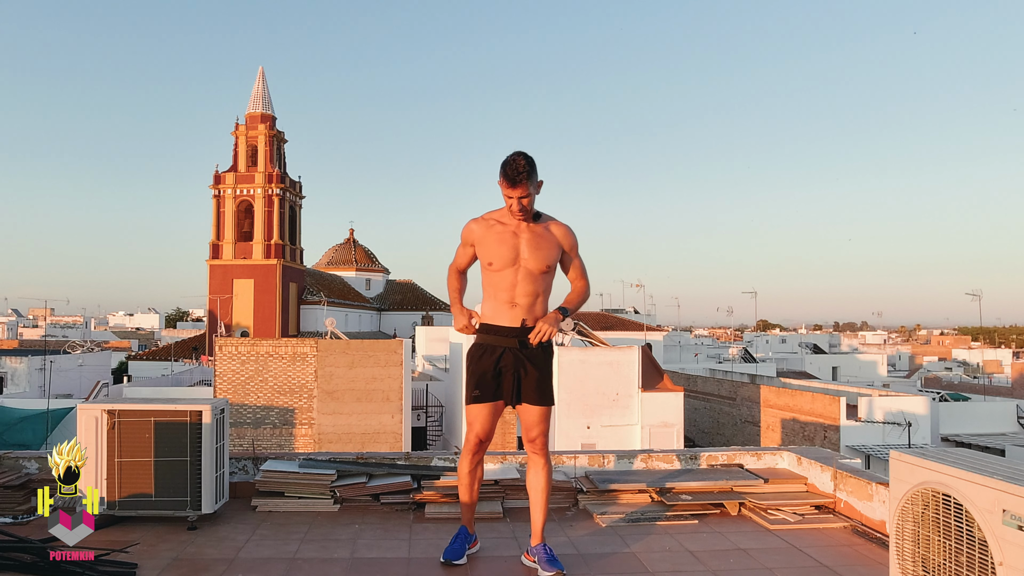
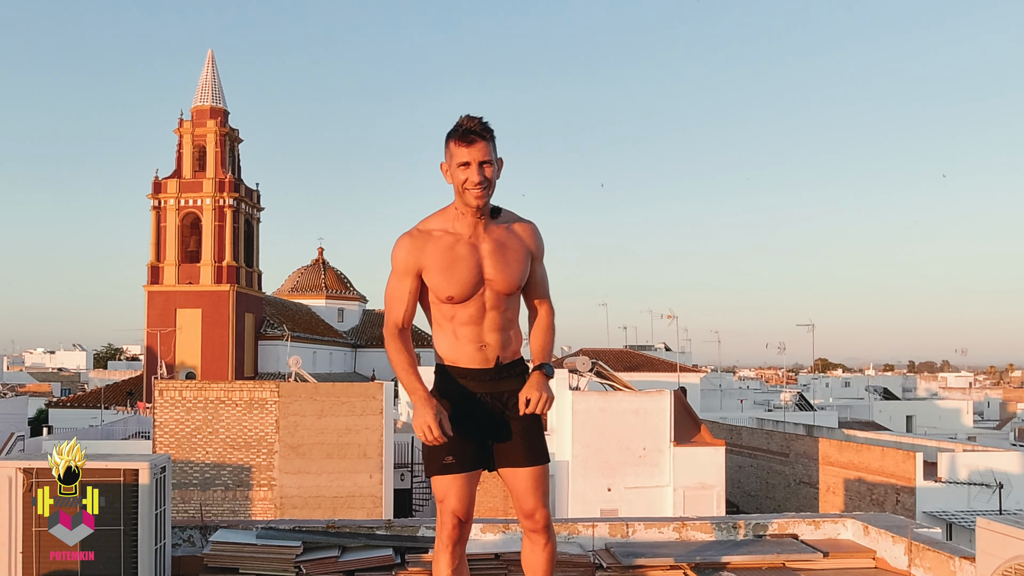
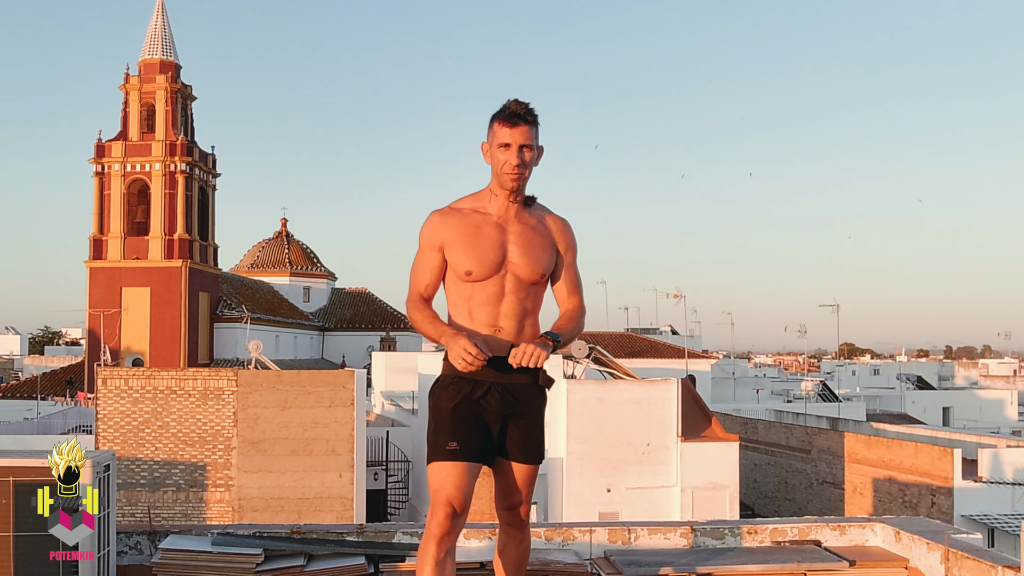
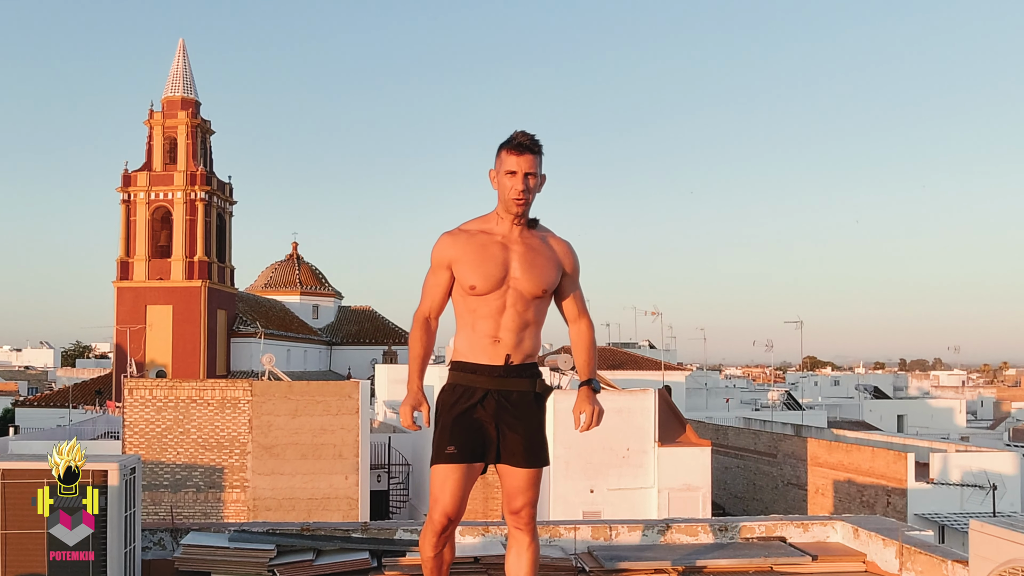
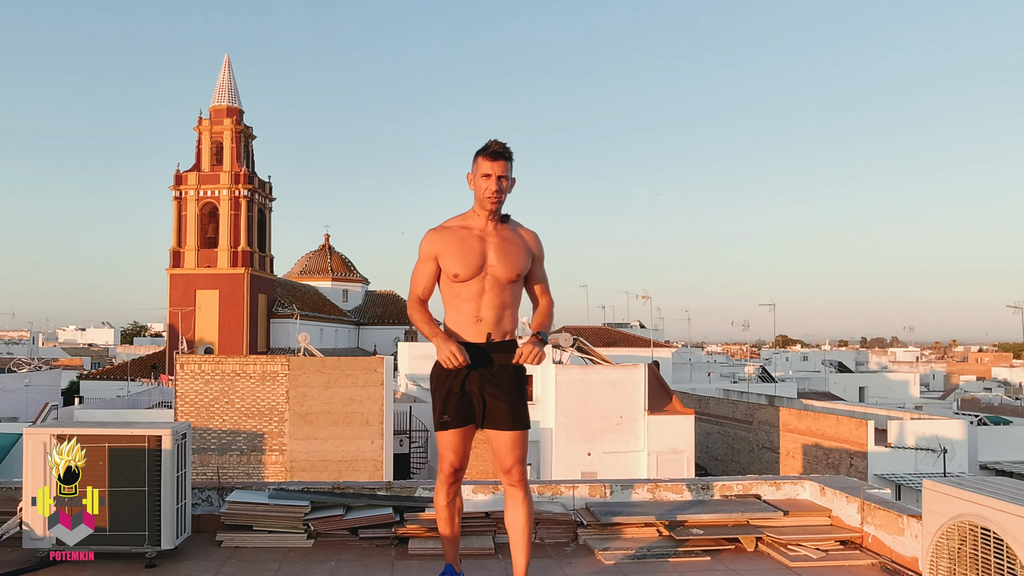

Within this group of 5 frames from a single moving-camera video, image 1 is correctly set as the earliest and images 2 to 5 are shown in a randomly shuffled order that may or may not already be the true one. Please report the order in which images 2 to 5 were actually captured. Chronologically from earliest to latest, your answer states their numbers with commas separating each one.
5, 4, 2, 3
